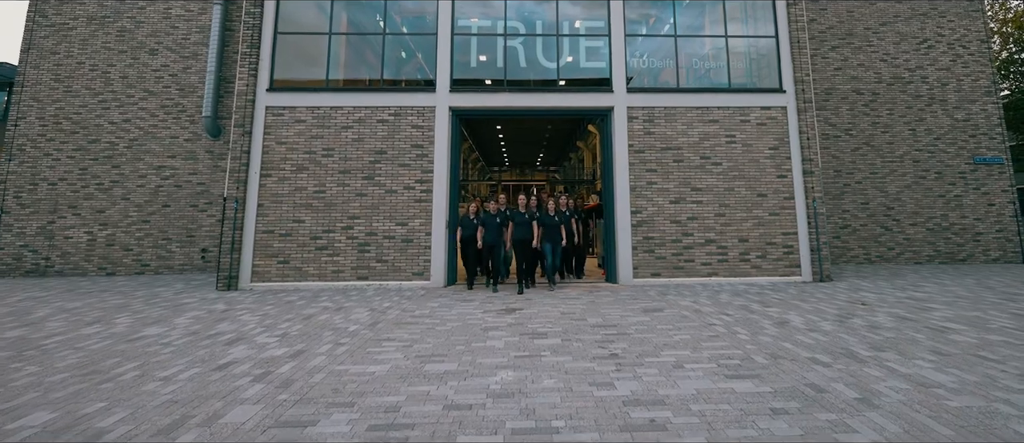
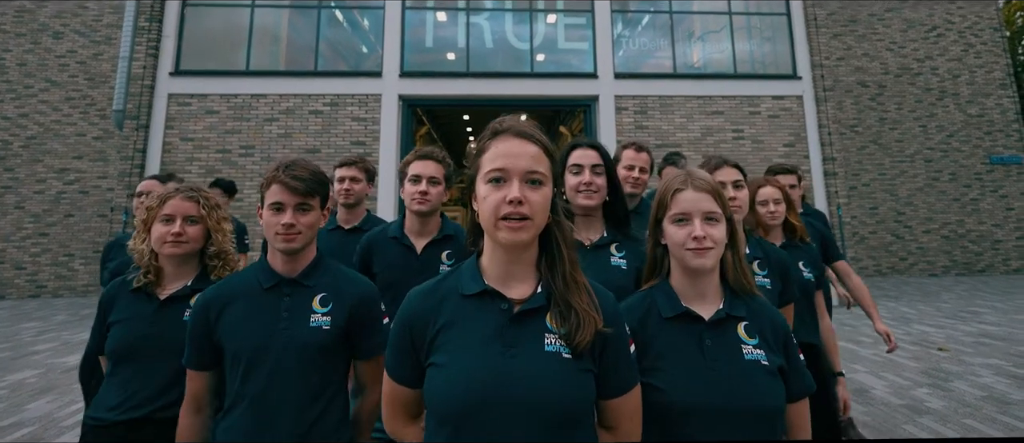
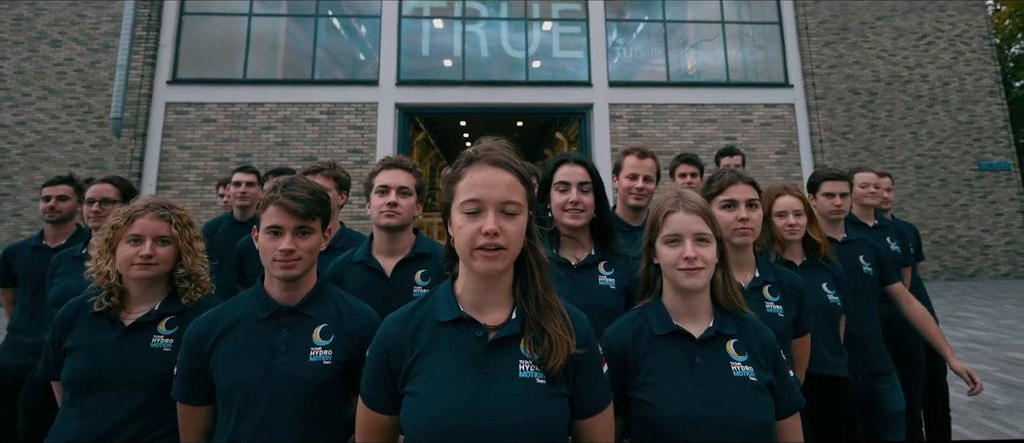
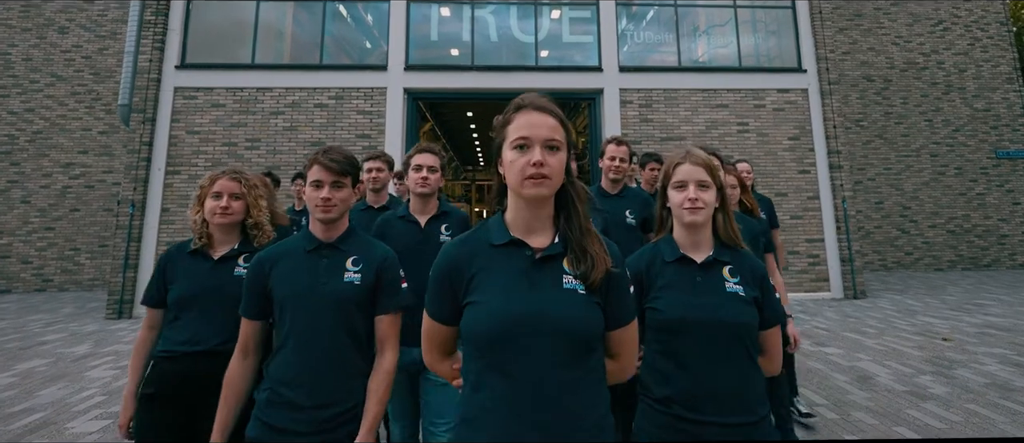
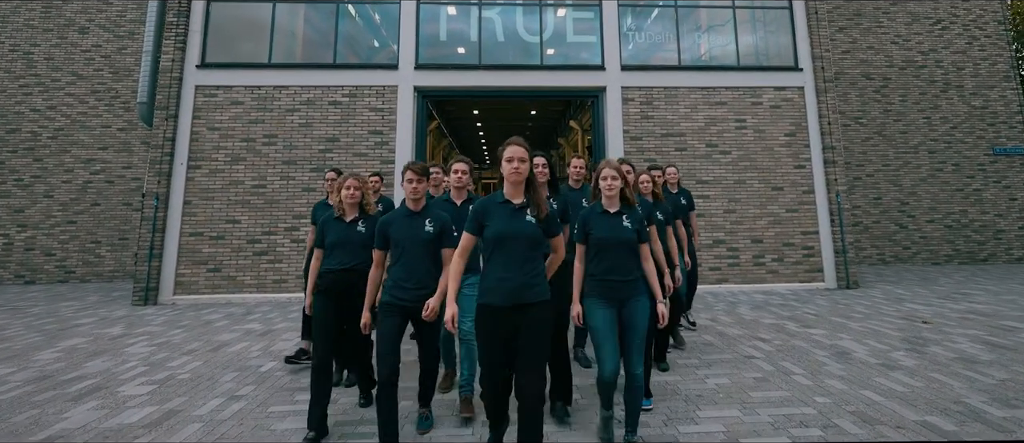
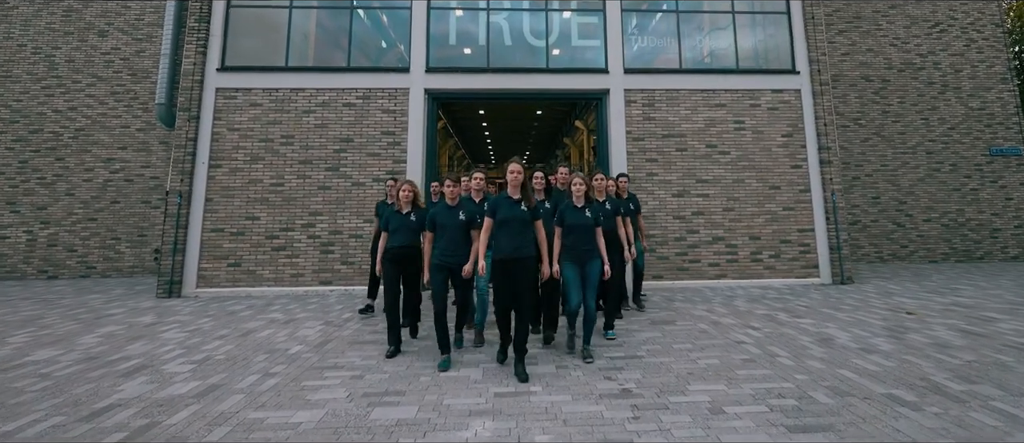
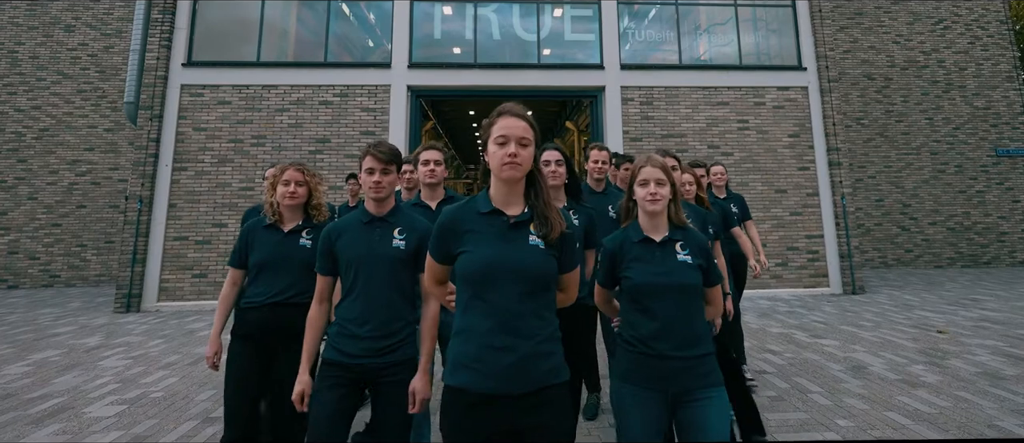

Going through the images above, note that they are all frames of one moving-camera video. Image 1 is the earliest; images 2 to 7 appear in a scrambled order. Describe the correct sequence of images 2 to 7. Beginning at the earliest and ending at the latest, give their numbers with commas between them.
6, 5, 7, 4, 2, 3
